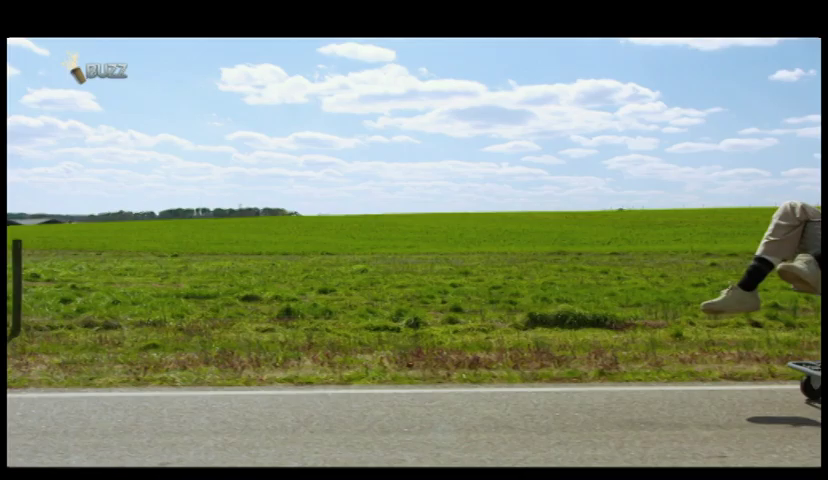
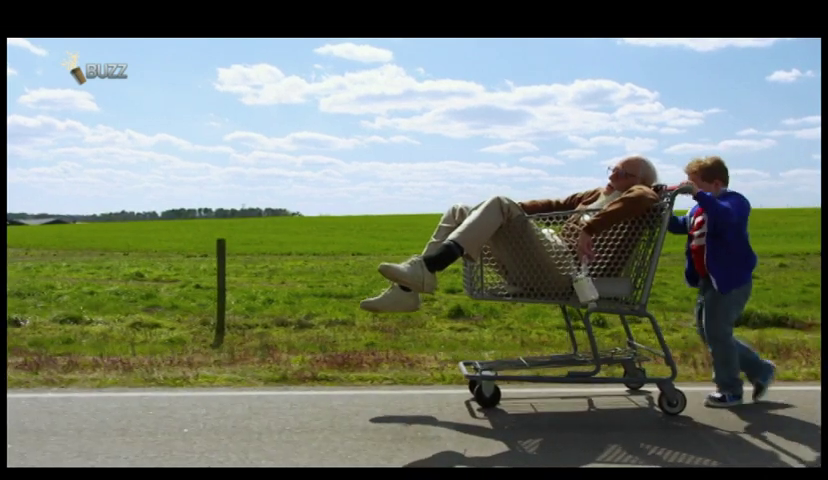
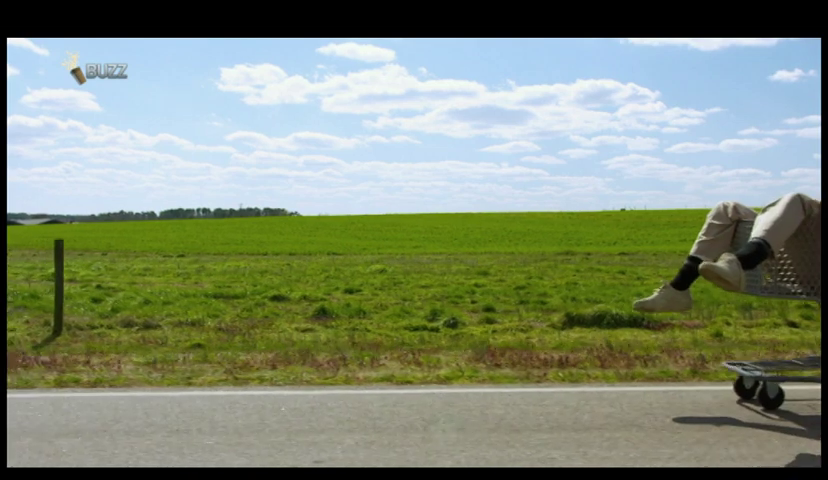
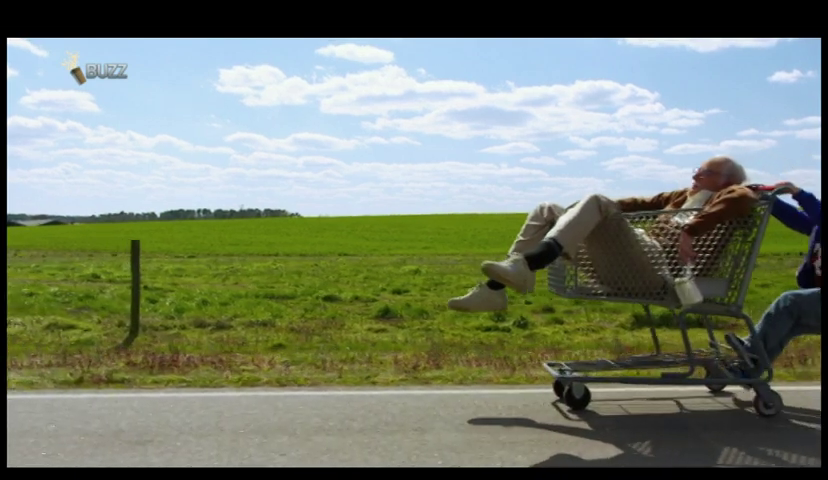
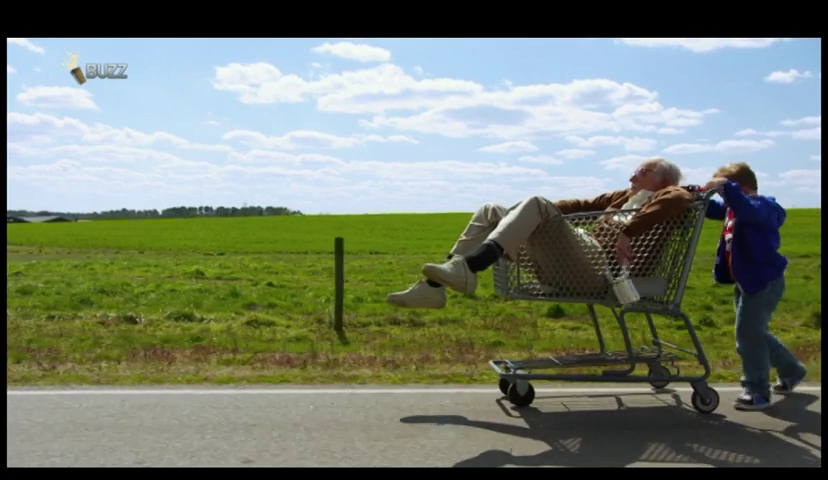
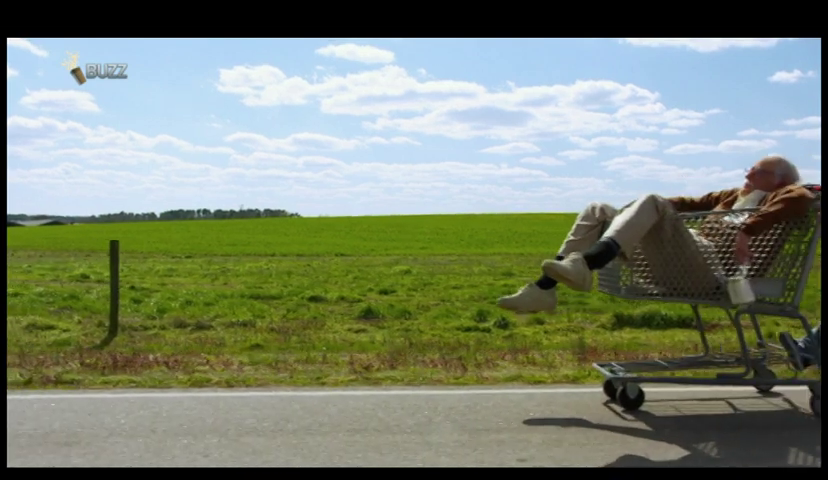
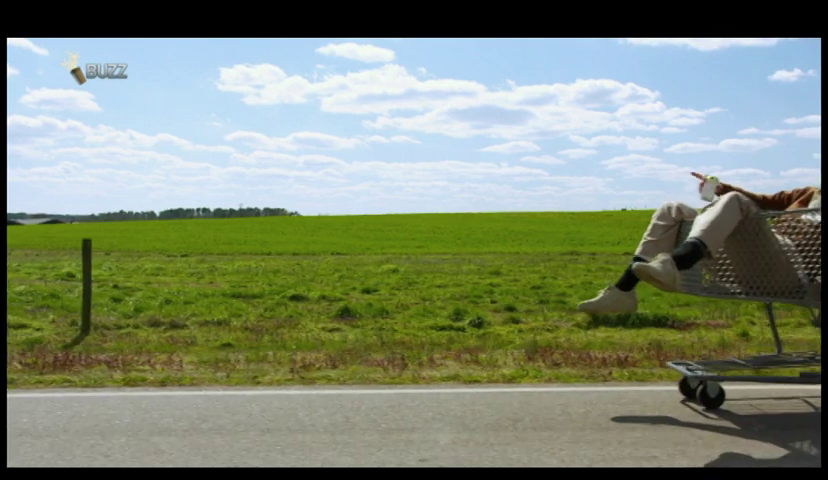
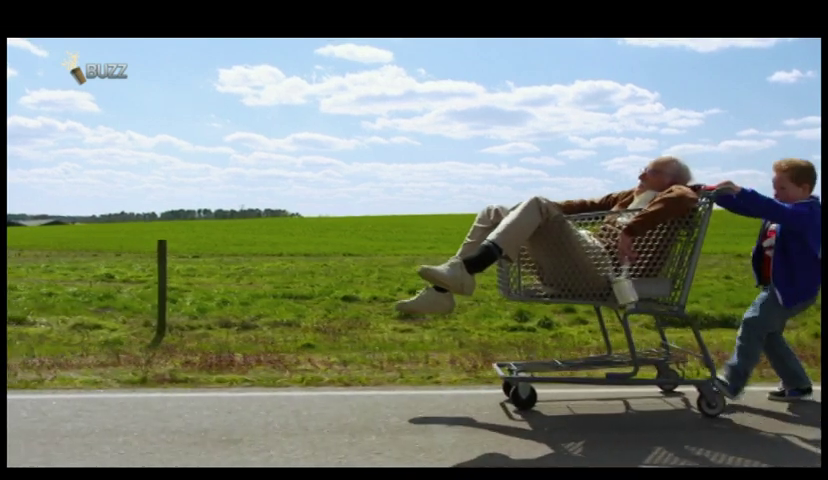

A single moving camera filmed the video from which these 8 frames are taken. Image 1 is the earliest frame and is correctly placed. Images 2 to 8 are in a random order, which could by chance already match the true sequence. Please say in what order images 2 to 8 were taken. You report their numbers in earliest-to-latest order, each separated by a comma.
3, 7, 6, 4, 8, 2, 5
